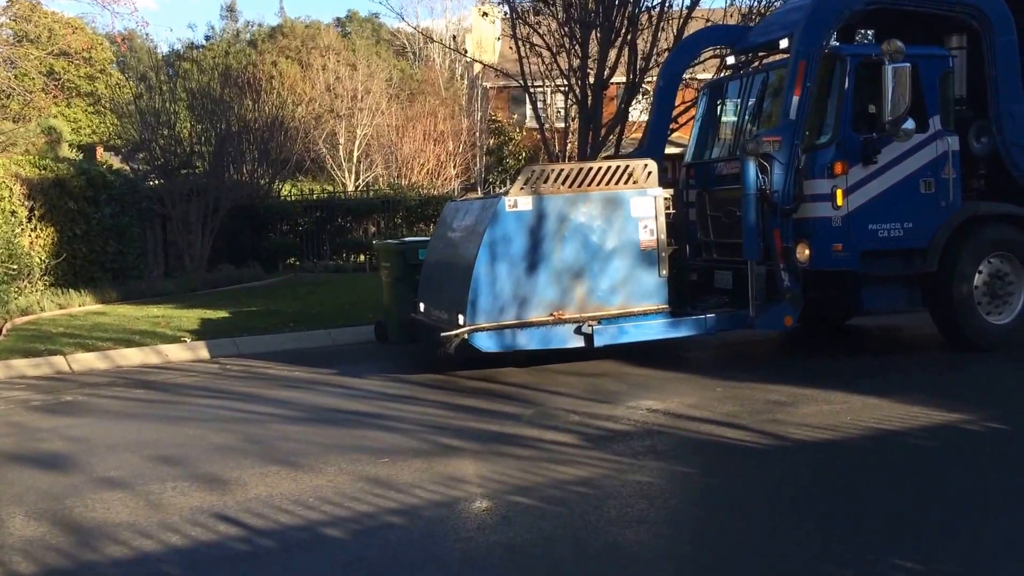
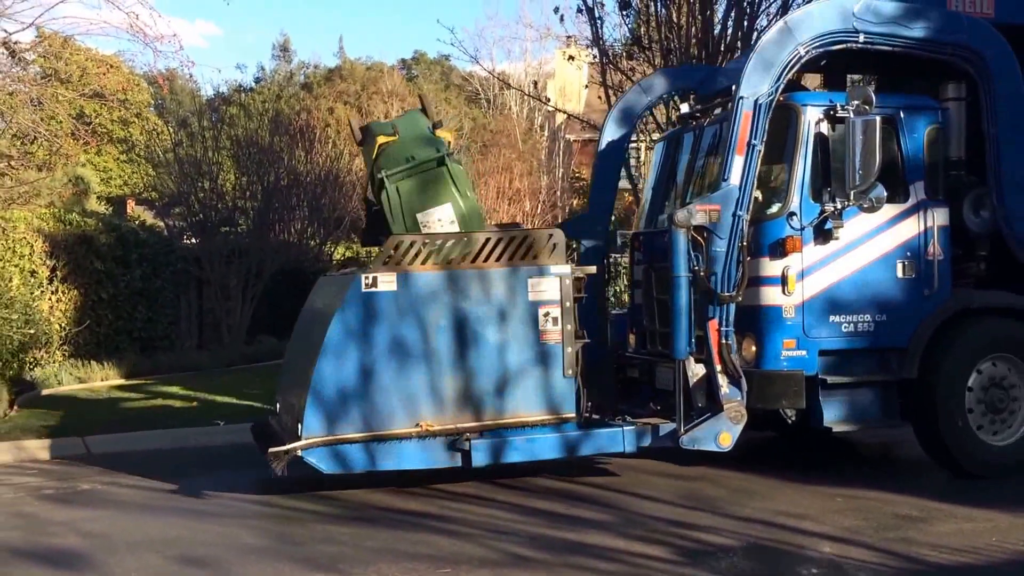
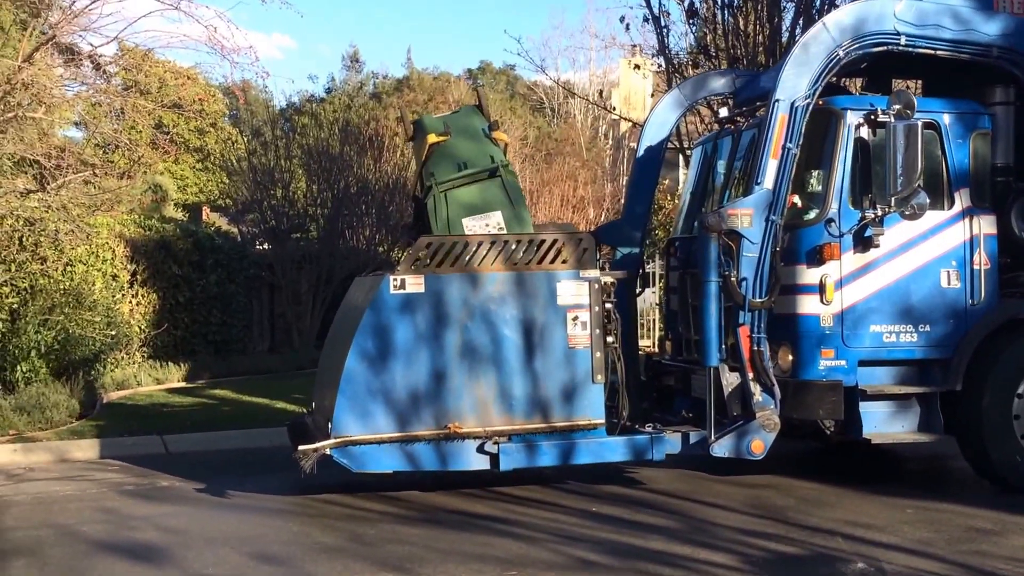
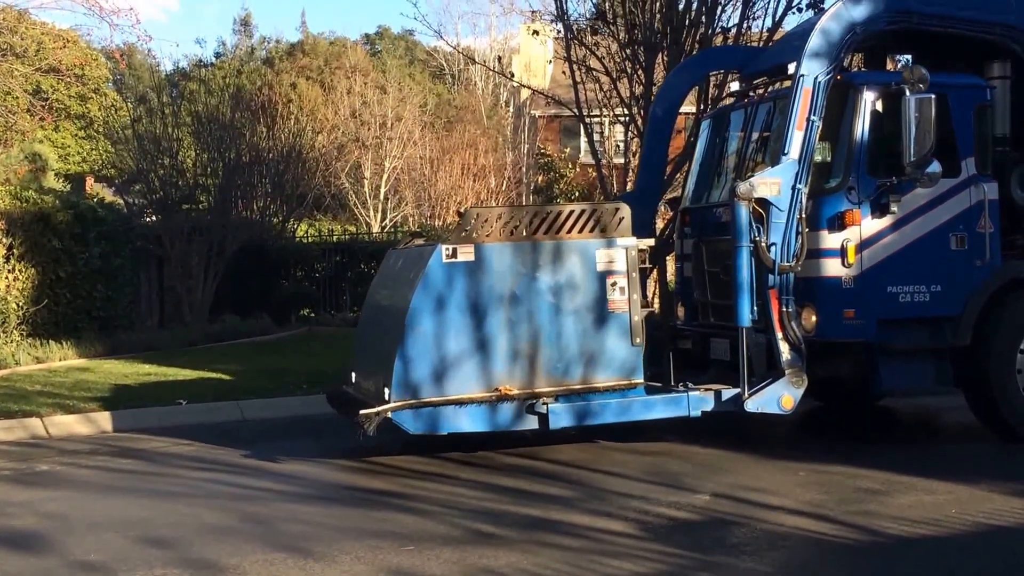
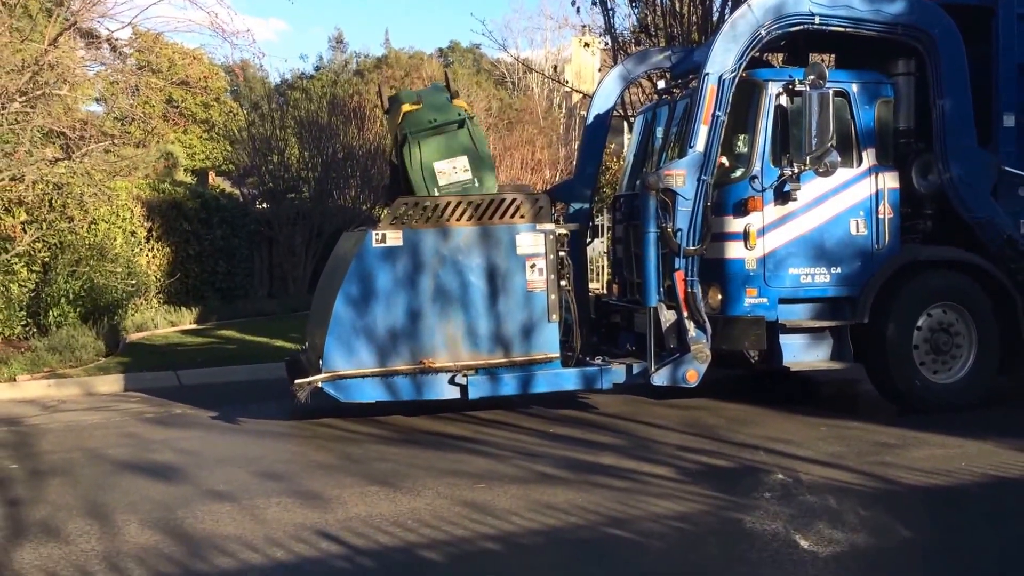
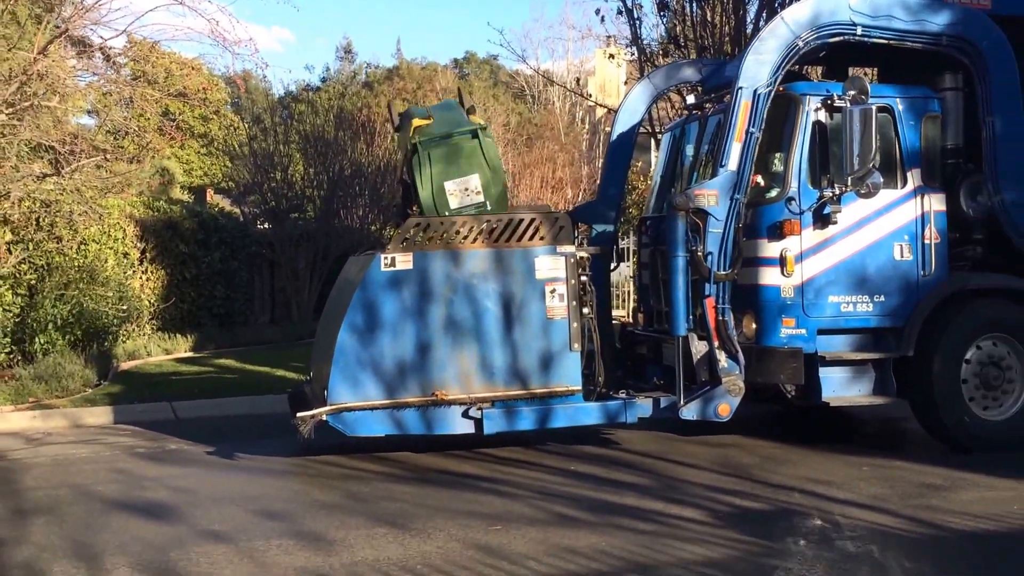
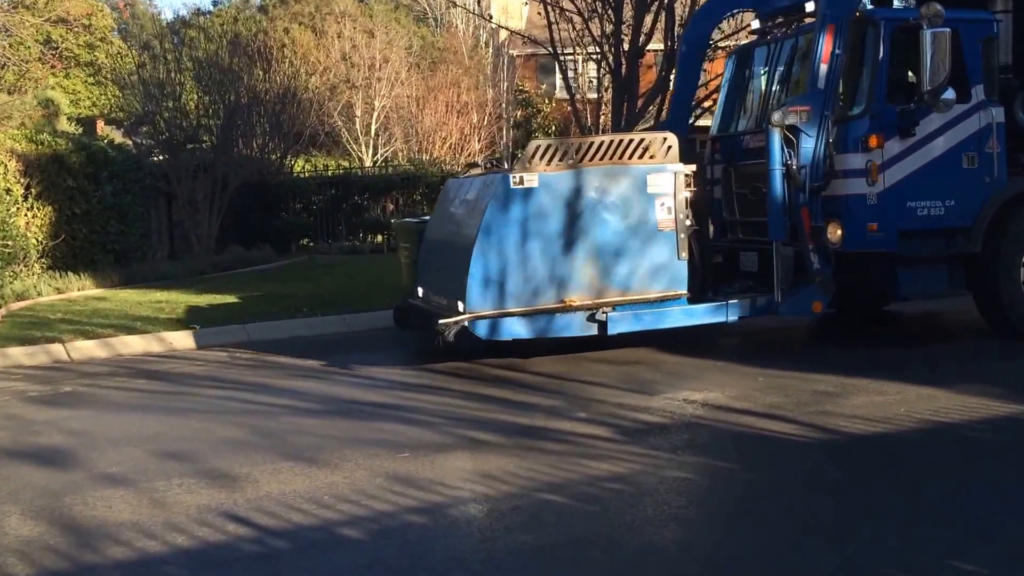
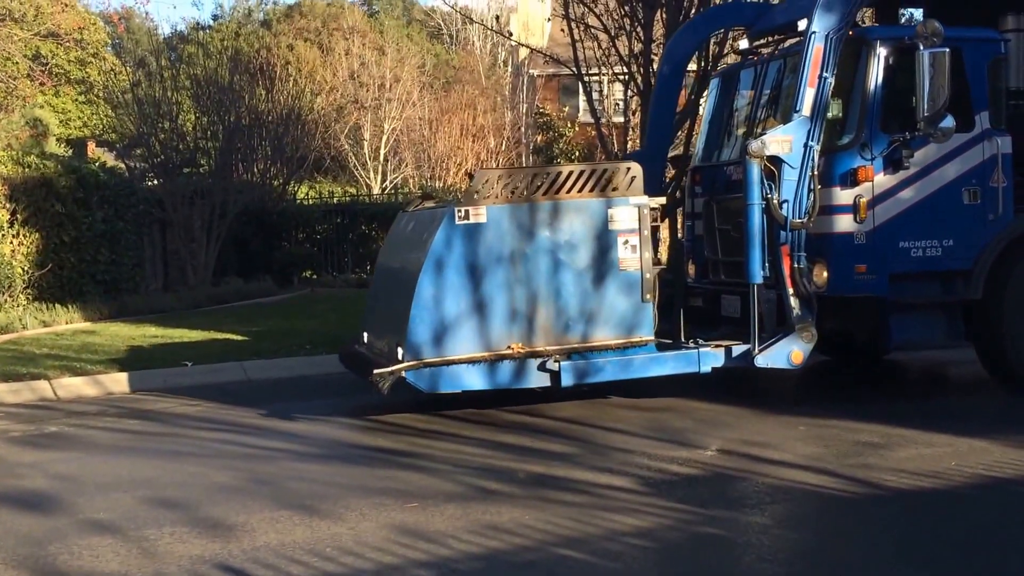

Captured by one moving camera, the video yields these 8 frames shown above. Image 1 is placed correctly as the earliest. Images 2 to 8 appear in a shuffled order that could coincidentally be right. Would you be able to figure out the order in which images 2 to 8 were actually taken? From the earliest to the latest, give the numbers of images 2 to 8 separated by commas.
7, 8, 4, 2, 3, 6, 5
